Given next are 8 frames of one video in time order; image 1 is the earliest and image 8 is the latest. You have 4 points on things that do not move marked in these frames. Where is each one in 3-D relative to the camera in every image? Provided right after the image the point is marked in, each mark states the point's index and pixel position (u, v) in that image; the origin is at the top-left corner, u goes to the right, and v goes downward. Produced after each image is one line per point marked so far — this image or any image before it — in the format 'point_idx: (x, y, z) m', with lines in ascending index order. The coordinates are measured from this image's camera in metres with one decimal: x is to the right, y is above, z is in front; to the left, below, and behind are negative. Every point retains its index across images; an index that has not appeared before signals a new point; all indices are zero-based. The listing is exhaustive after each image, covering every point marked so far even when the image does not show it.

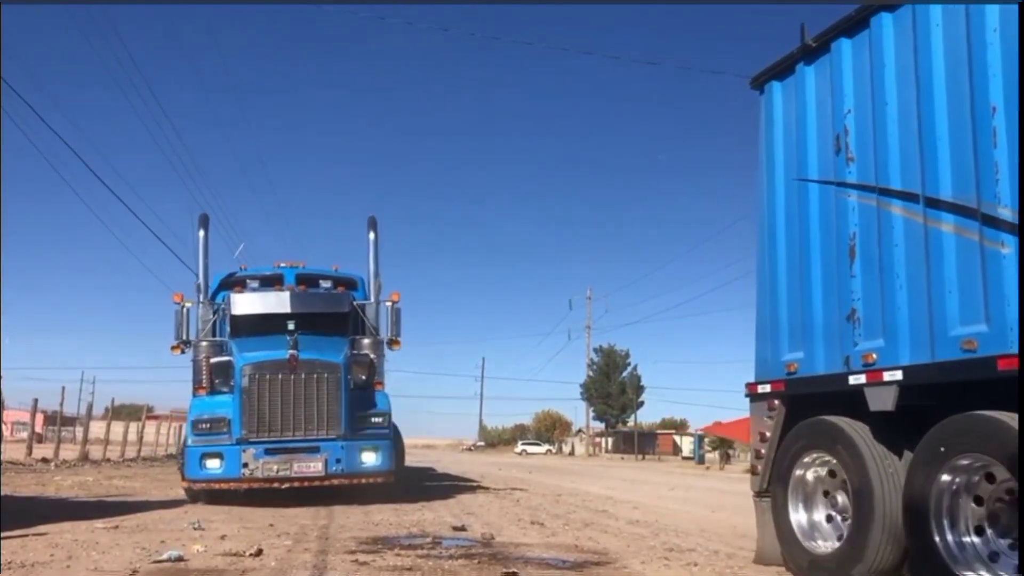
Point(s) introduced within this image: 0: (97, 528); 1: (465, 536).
0: (-3.9, -2.3, +9.2) m
1: (-0.4, -2.3, +8.8) m
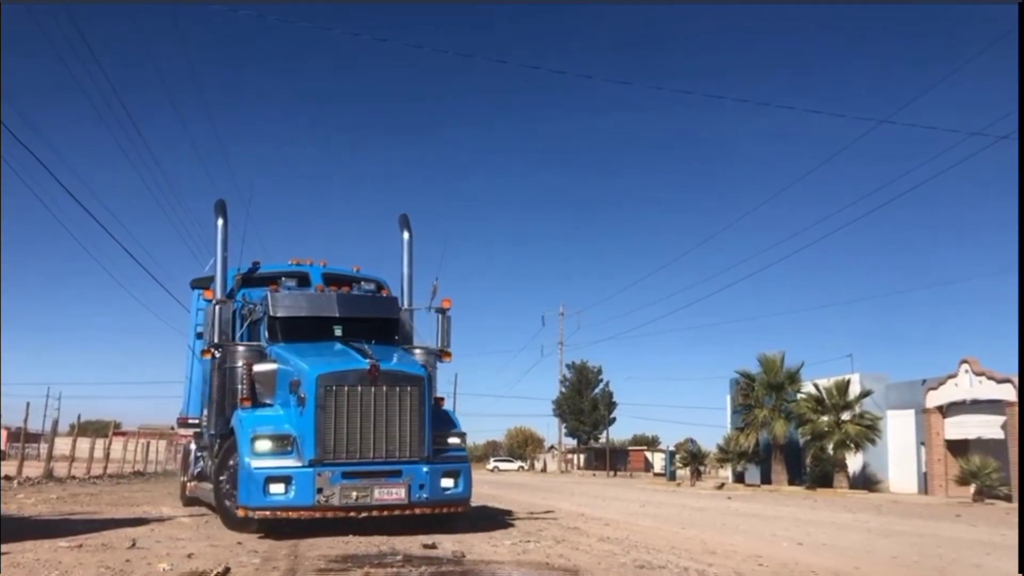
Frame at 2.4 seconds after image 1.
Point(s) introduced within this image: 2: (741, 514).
0: (-4.2, -2.4, +9.0) m
1: (-0.7, -2.4, +8.8) m
2: (+3.9, -3.8, +16.3) m
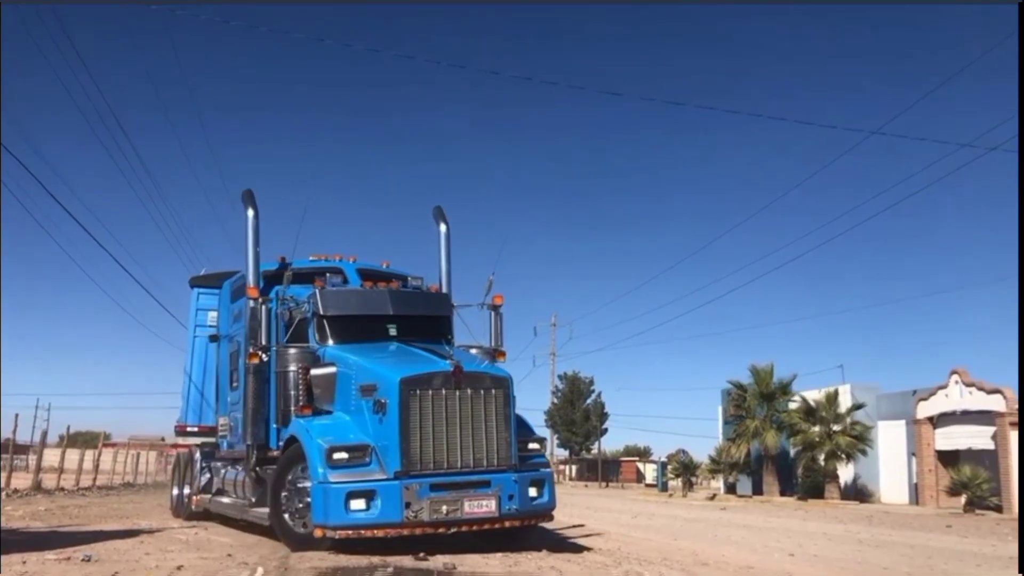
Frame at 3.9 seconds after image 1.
0: (-4.3, -2.5, +9.0) m
1: (-0.8, -2.5, +8.8) m
2: (+3.7, -4.0, +16.3) m
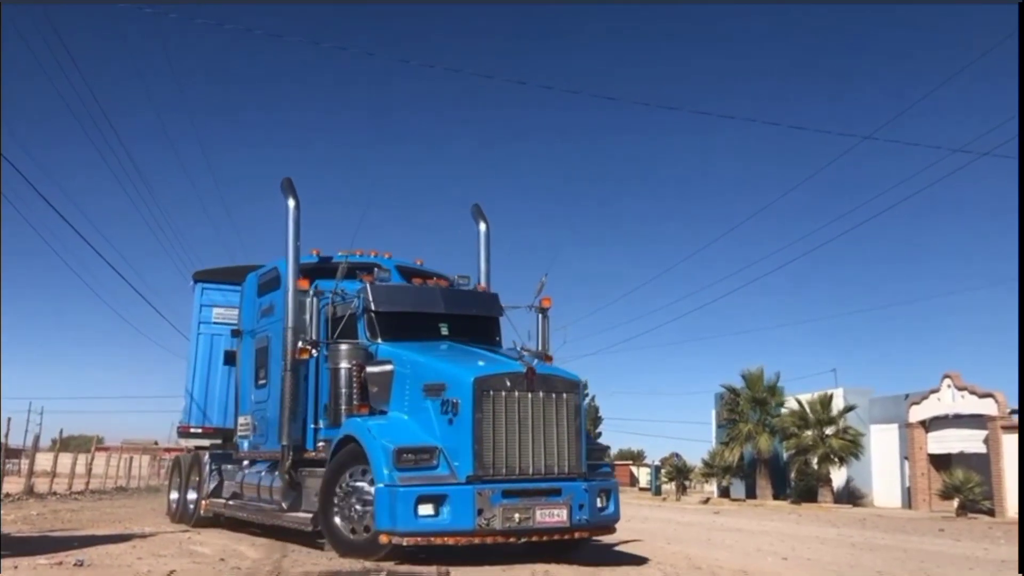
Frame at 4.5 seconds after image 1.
0: (-4.3, -2.5, +9.0) m
1: (-0.8, -2.5, +8.8) m
2: (+3.6, -4.1, +16.3) m
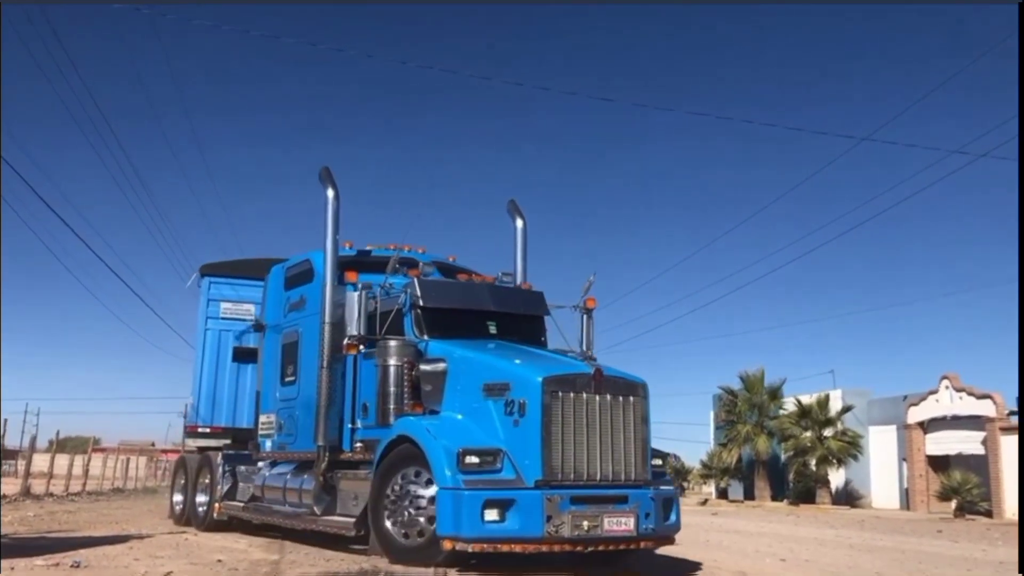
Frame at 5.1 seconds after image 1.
0: (-4.4, -2.6, +8.9) m
1: (-0.8, -2.5, +8.7) m
2: (+3.6, -4.1, +16.3) m
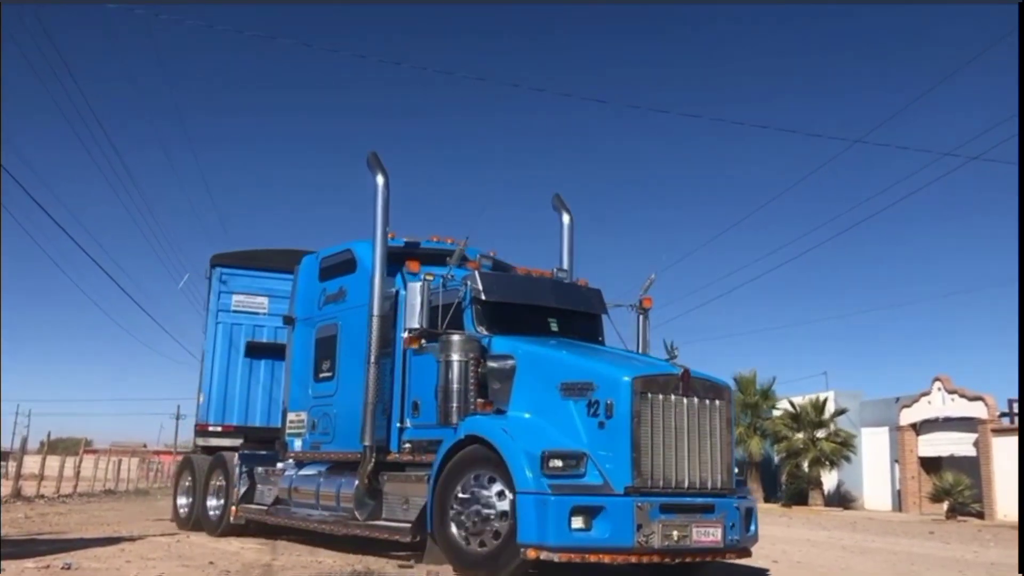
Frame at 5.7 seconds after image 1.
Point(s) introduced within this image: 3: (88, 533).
0: (-4.4, -2.6, +8.9) m
1: (-0.9, -2.6, +8.7) m
2: (+3.5, -4.1, +16.3) m
3: (-5.4, -3.1, +12.4) m
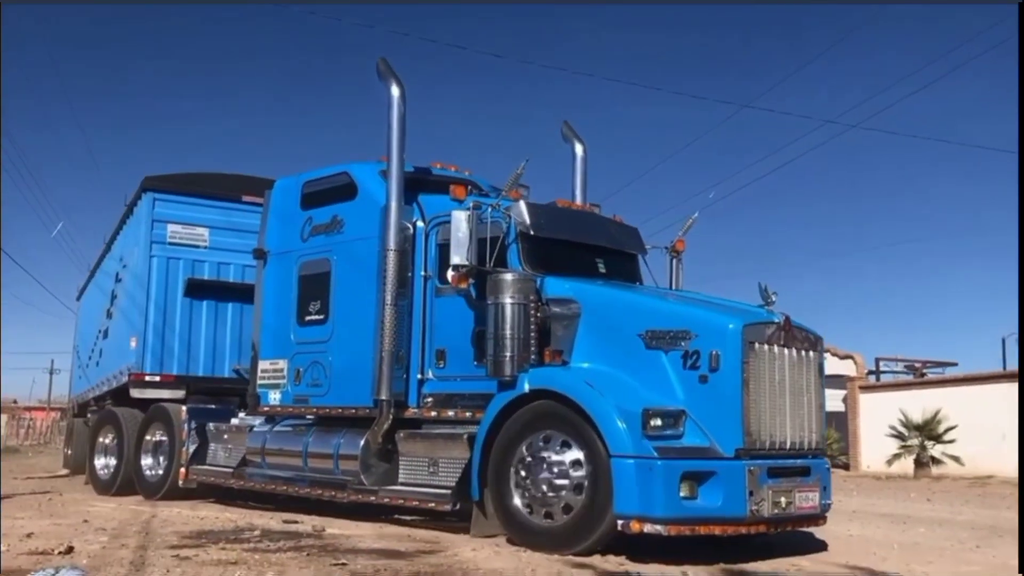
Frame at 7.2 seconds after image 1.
0: (-5.3, -2.0, +8.0) m
1: (-1.8, -1.9, +7.7) m
2: (+2.8, -3.2, +15.2) m
3: (-6.2, -2.5, +11.5) m
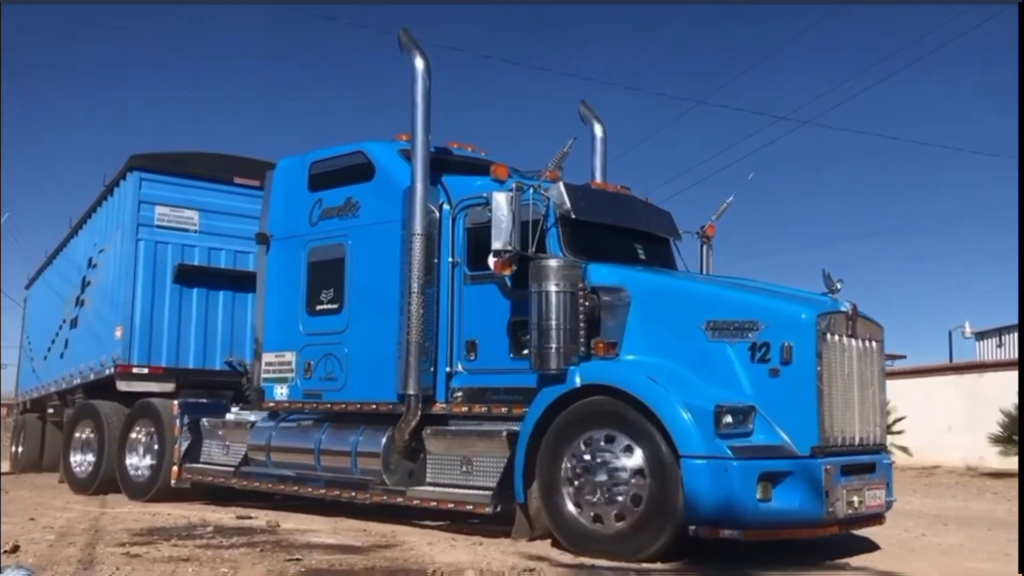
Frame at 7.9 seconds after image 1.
0: (-4.4, -1.8, +6.8) m
1: (-0.9, -1.8, +6.7) m
2: (+3.3, -3.0, +14.5) m
3: (-5.5, -2.3, +10.3) m
